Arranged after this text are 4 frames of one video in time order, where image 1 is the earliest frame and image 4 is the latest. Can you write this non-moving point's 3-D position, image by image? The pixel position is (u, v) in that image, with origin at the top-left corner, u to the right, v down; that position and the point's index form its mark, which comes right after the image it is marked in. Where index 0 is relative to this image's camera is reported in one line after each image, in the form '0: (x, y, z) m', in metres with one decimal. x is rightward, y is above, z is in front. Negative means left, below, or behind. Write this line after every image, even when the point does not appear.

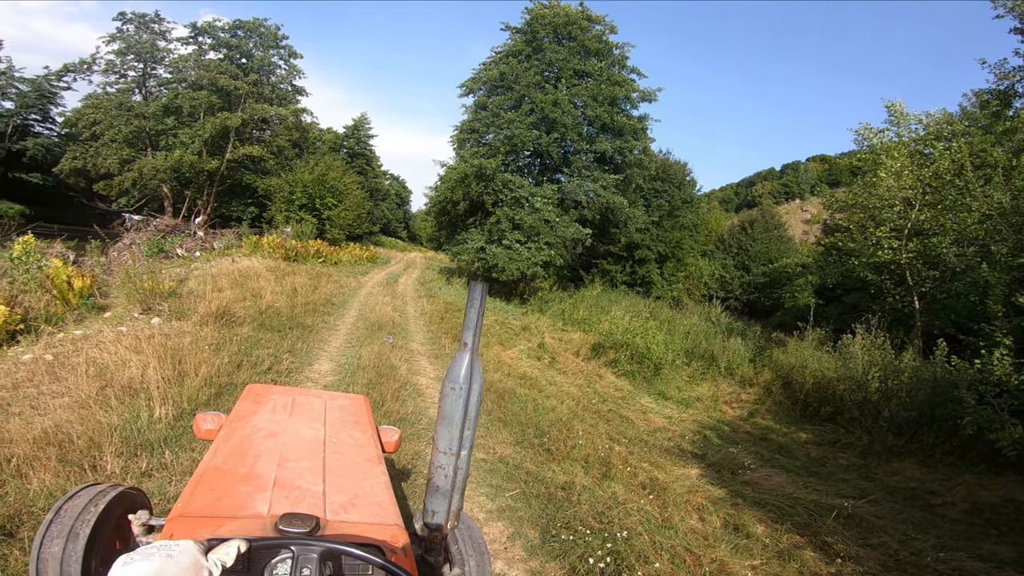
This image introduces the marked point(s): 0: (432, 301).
0: (-2.1, -0.4, +13.3) m
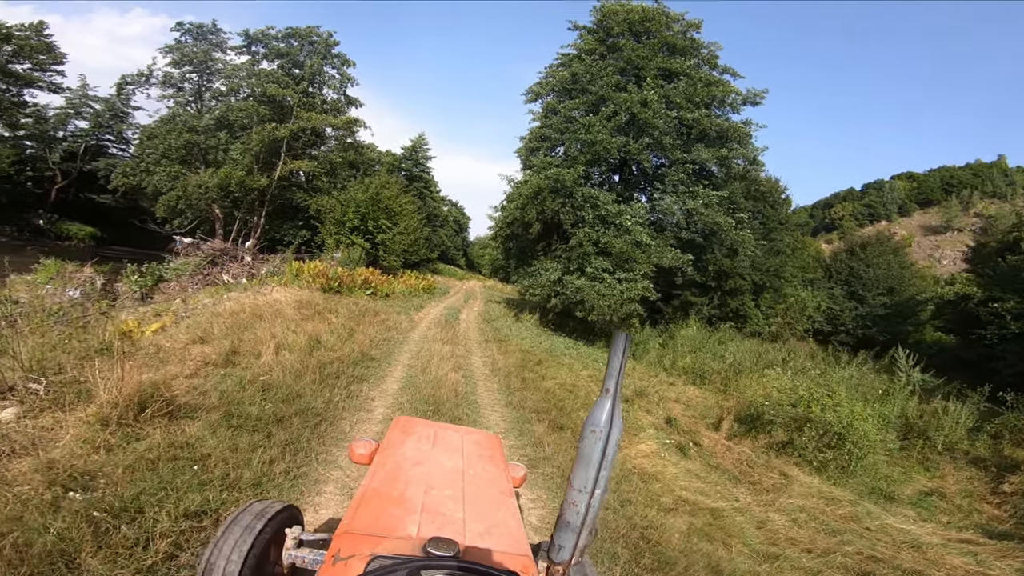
0: (-0.2, -1.2, +10.1) m
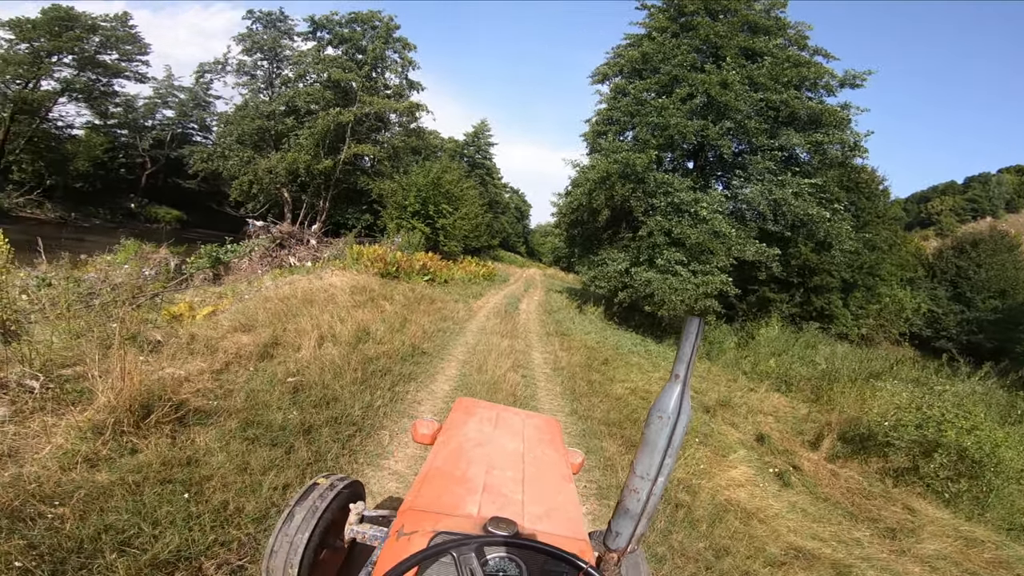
0: (+1.0, -1.0, +9.3) m
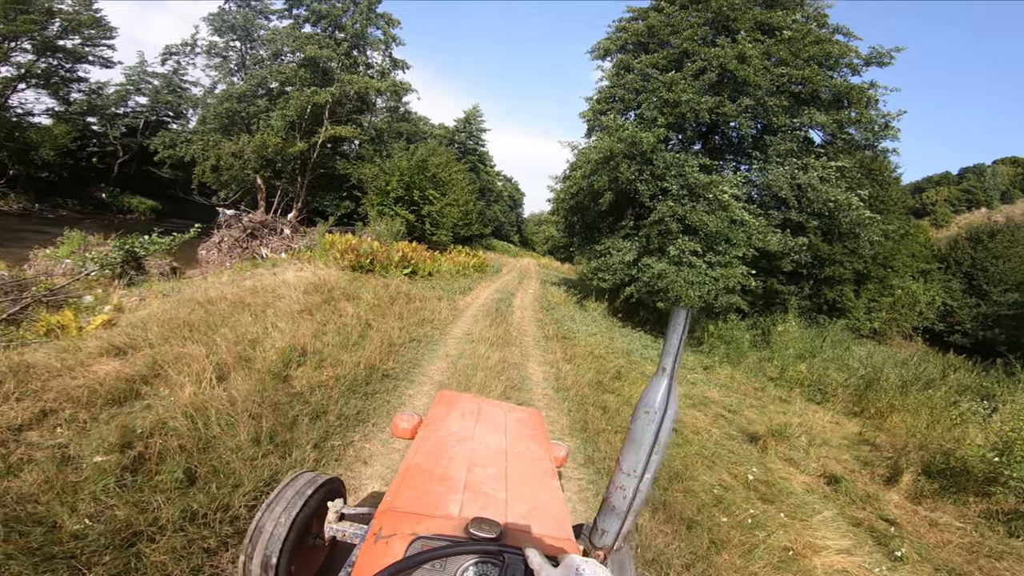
0: (+0.9, -1.0, +7.7) m
